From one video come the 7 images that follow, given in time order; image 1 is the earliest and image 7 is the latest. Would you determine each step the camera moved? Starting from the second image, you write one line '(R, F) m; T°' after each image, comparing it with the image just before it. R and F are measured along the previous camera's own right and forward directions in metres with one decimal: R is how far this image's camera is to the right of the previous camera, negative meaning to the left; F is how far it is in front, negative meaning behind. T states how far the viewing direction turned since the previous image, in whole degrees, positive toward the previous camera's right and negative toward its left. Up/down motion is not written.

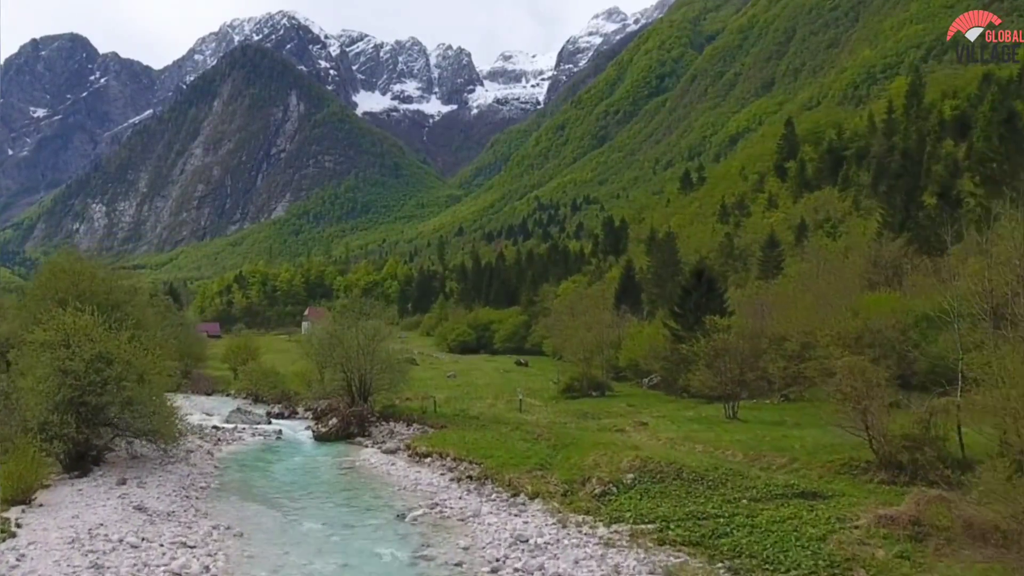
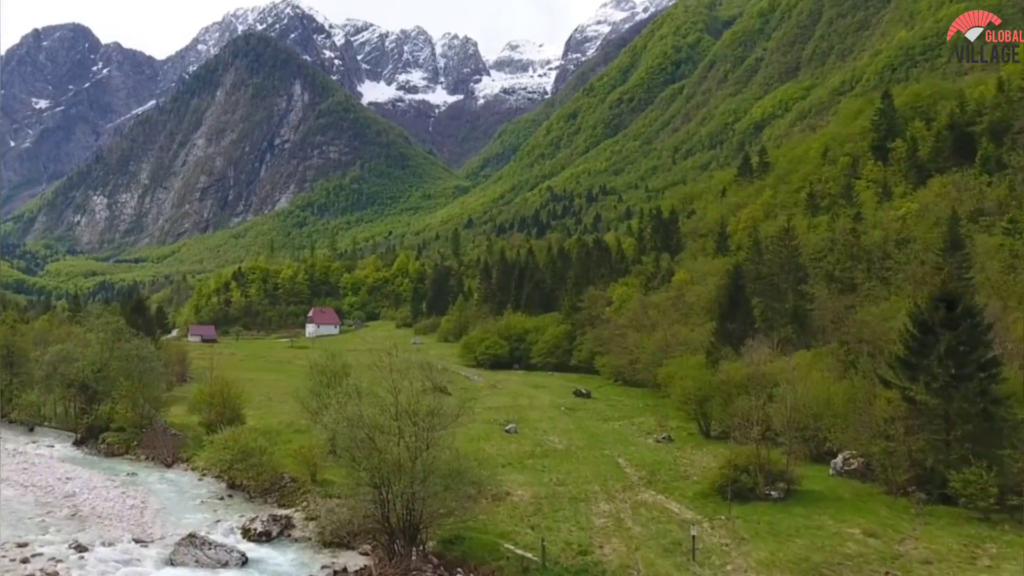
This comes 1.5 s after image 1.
(-3.4, +16.3) m; 0°
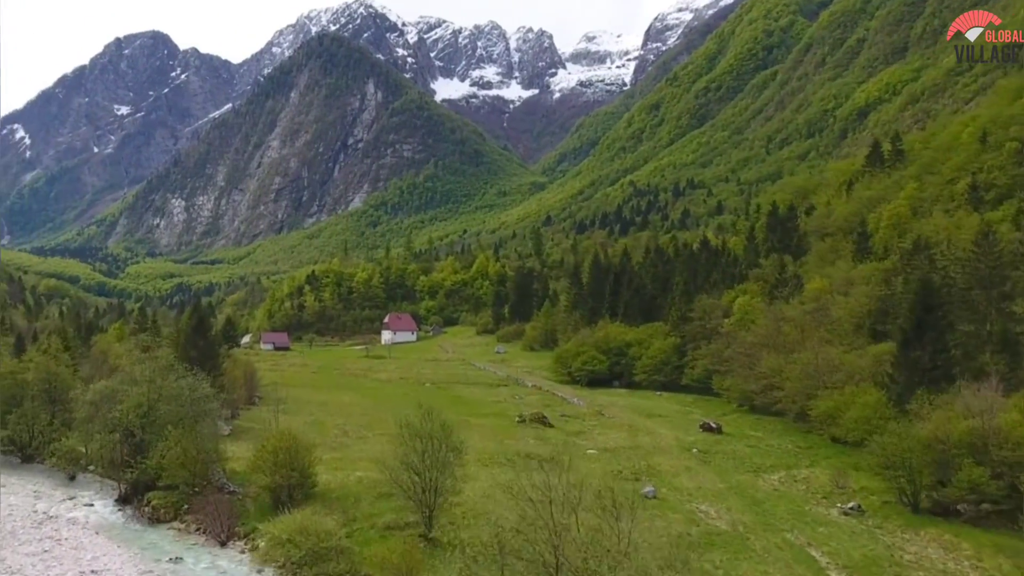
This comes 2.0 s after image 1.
(-2.2, +8.4) m; -4°
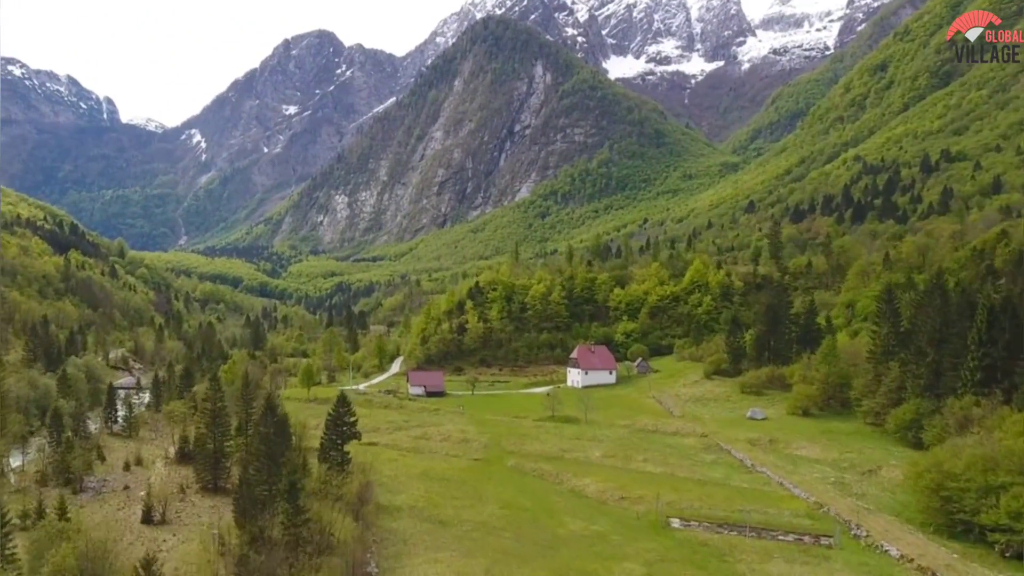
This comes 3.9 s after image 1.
(-7.4, +36.9) m; -10°
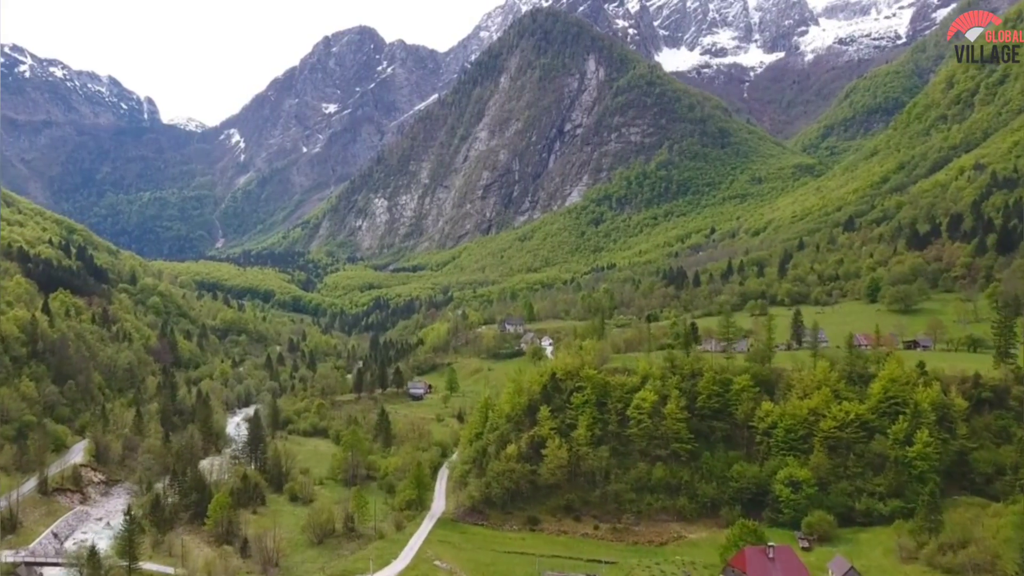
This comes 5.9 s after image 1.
(-5.2, +41.1) m; -3°
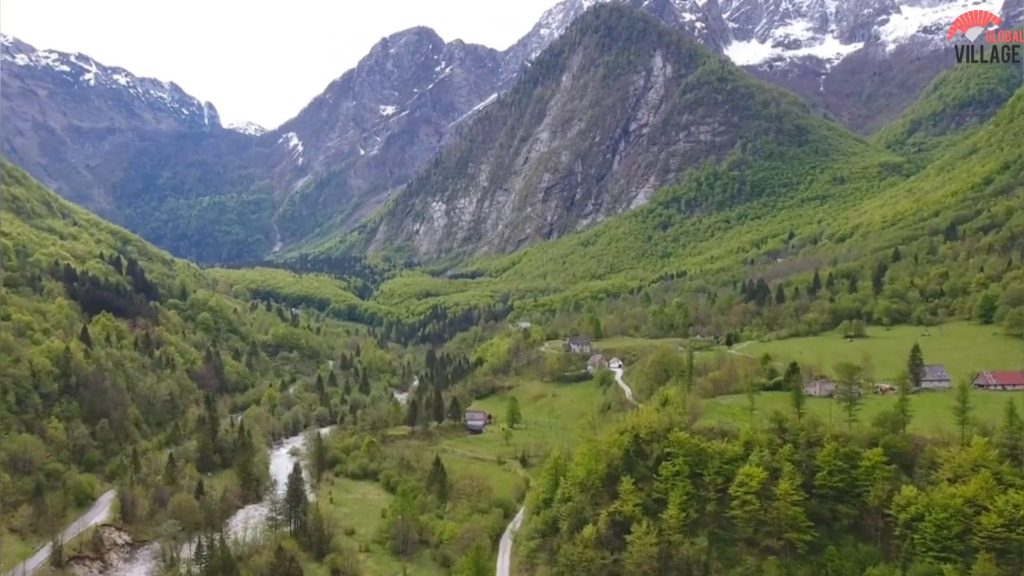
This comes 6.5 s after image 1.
(-1.2, +15.3) m; -4°
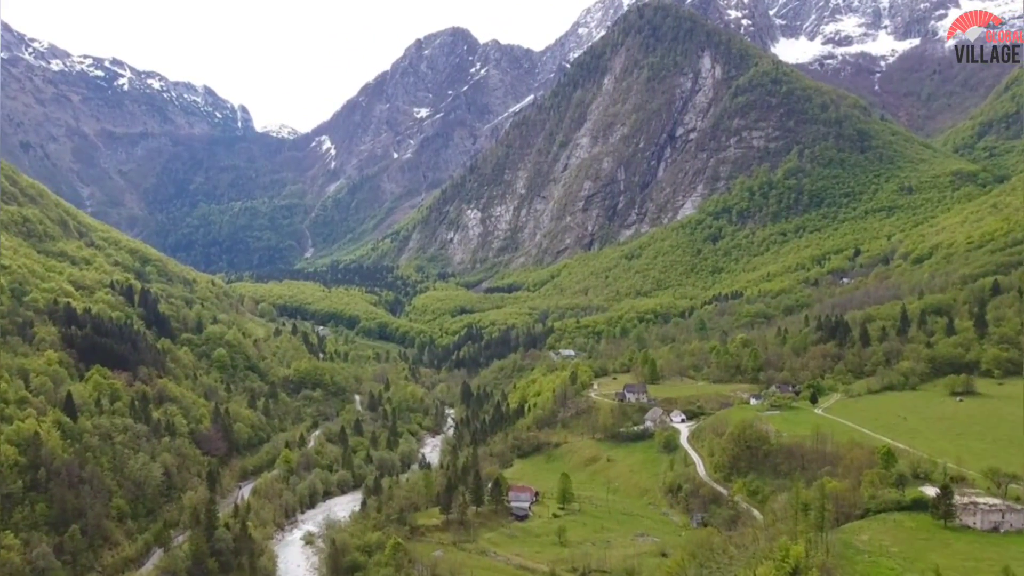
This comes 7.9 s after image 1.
(-2.5, +25.5) m; -2°
